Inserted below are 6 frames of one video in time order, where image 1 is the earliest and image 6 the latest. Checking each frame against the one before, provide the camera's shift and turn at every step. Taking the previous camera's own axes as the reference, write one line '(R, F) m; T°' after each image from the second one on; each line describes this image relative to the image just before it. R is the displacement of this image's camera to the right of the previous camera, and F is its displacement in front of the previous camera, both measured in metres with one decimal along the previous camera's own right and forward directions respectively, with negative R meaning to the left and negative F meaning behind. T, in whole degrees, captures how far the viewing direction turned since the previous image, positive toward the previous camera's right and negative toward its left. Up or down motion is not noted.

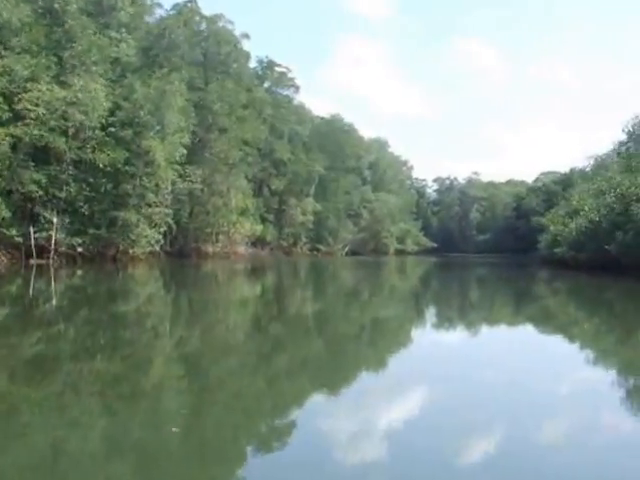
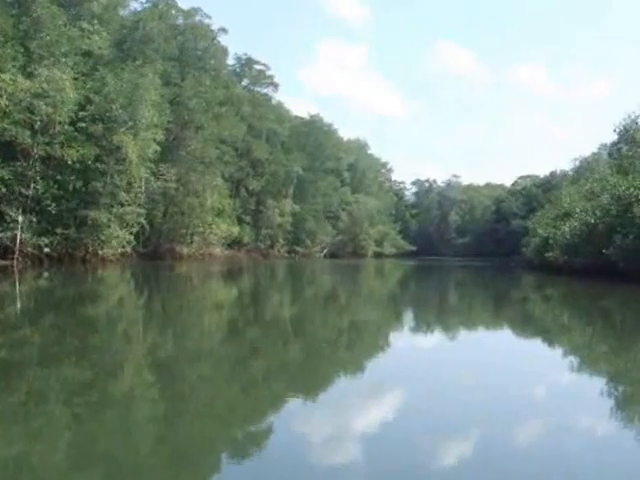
(0.0, +0.3) m; +2°
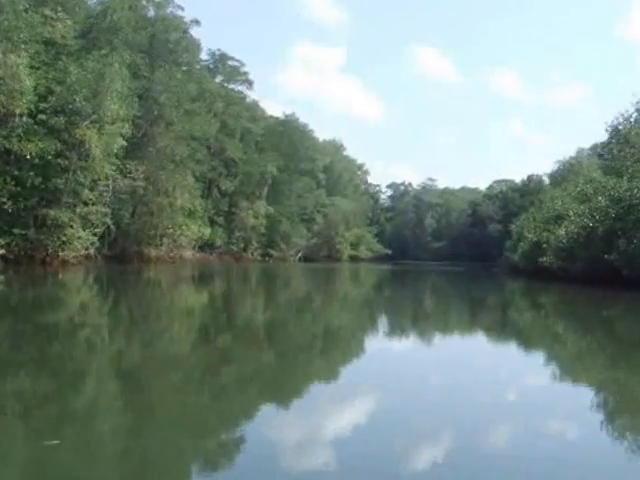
(0.0, +0.4) m; +2°
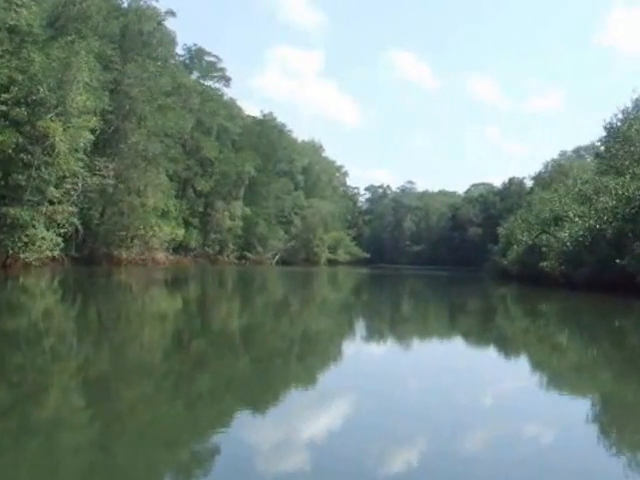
(0.0, +0.4) m; +2°
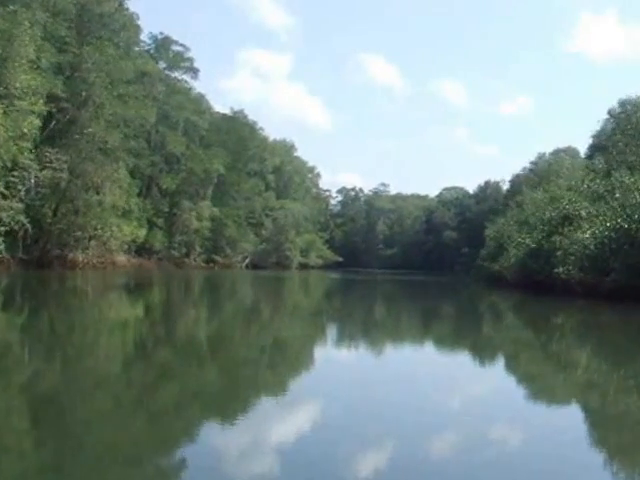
(0.0, +0.6) m; +2°
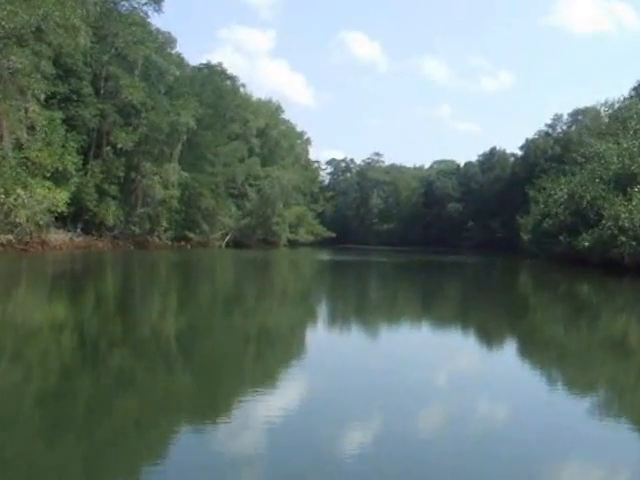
(-0.1, +1.9) m; +1°
